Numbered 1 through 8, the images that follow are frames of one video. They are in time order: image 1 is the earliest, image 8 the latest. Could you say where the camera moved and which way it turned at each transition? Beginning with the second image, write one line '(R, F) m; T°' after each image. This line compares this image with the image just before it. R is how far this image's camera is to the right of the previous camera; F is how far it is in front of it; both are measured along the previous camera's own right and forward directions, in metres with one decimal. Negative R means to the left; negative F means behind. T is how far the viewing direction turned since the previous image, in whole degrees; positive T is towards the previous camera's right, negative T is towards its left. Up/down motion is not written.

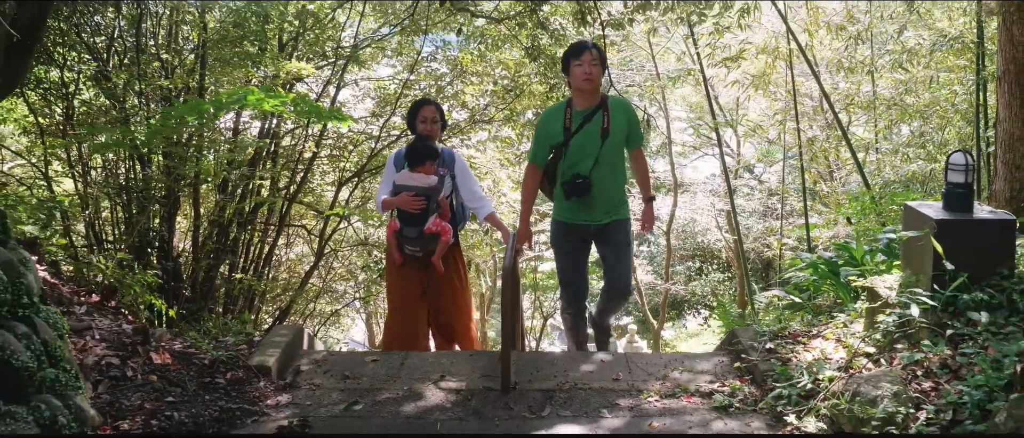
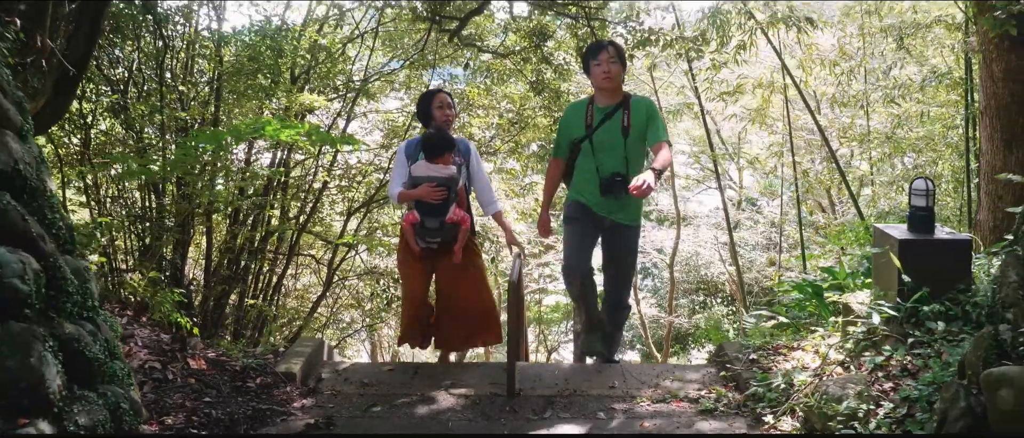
(0.0, -0.3) m; 0°
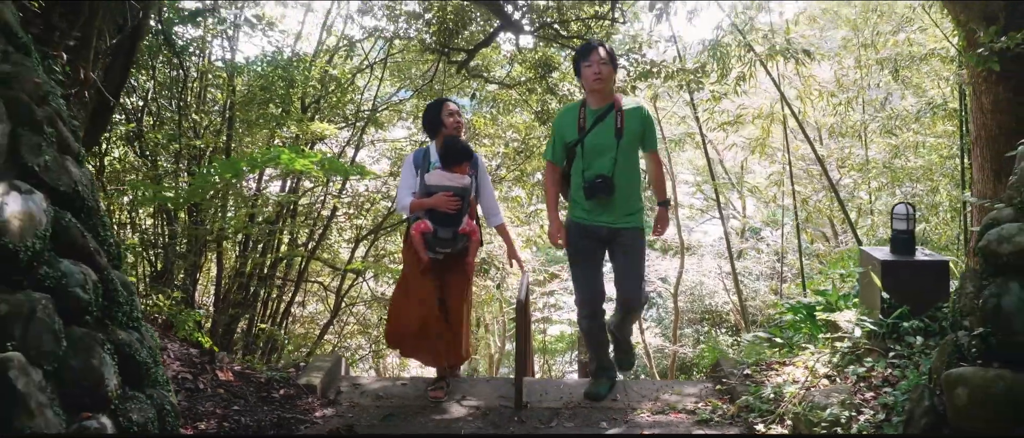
(0.0, -0.2) m; 0°
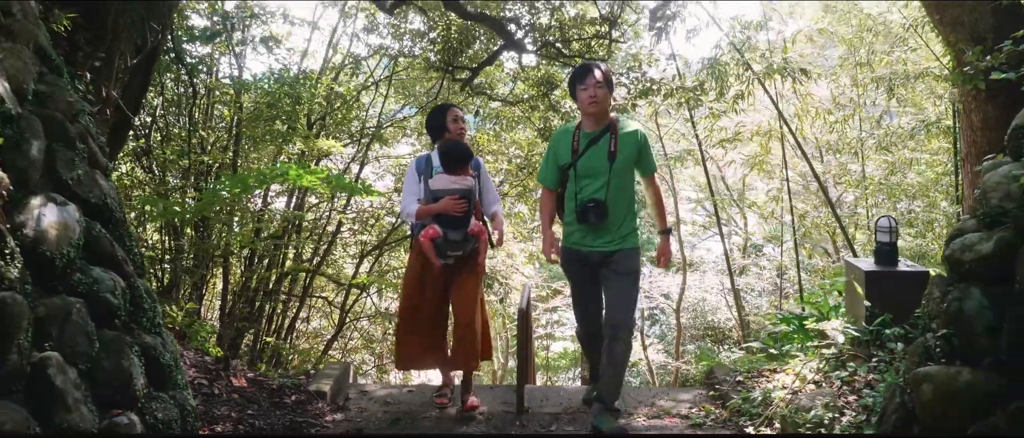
(0.0, -0.2) m; 0°
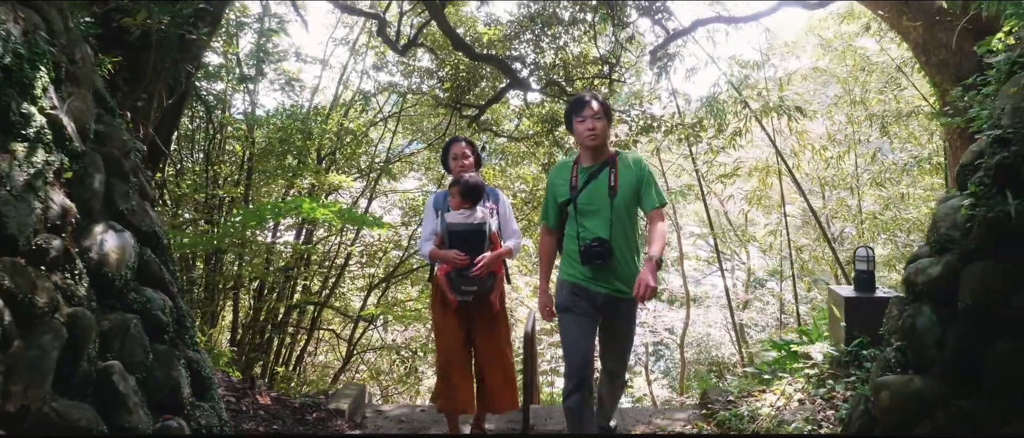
(0.0, -0.3) m; 0°
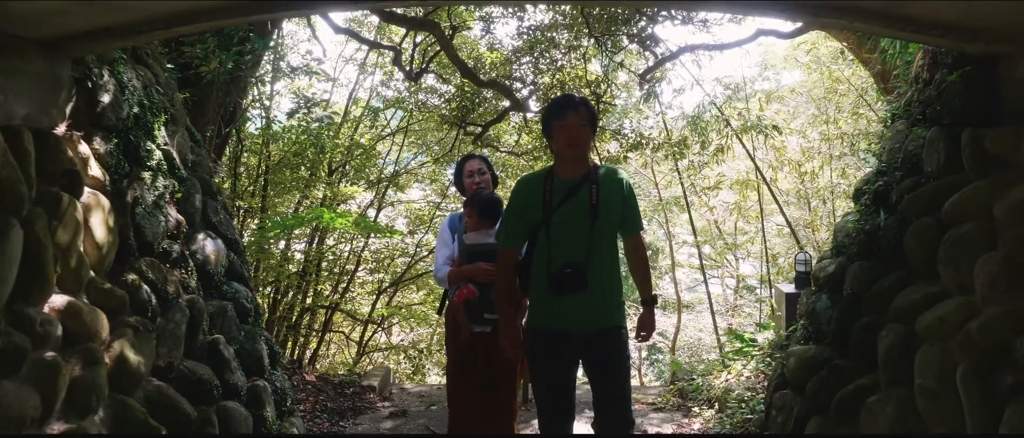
(0.0, -0.8) m; 0°
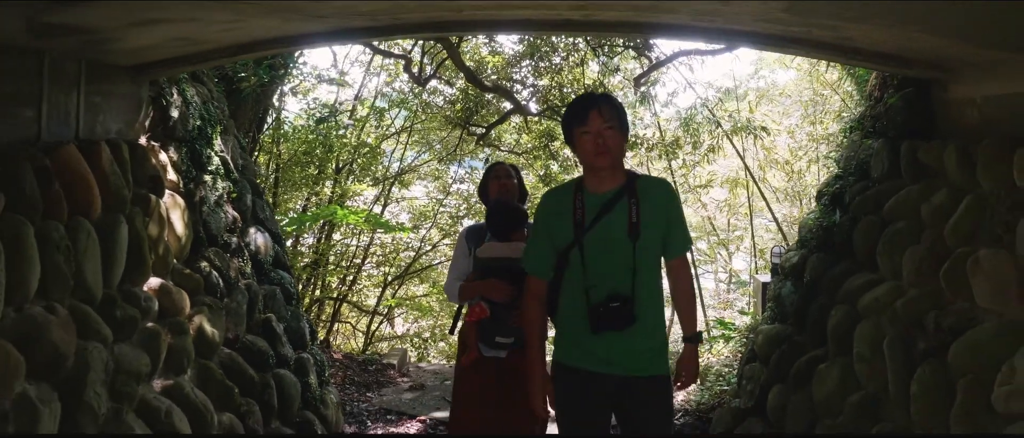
(0.0, -0.5) m; 0°
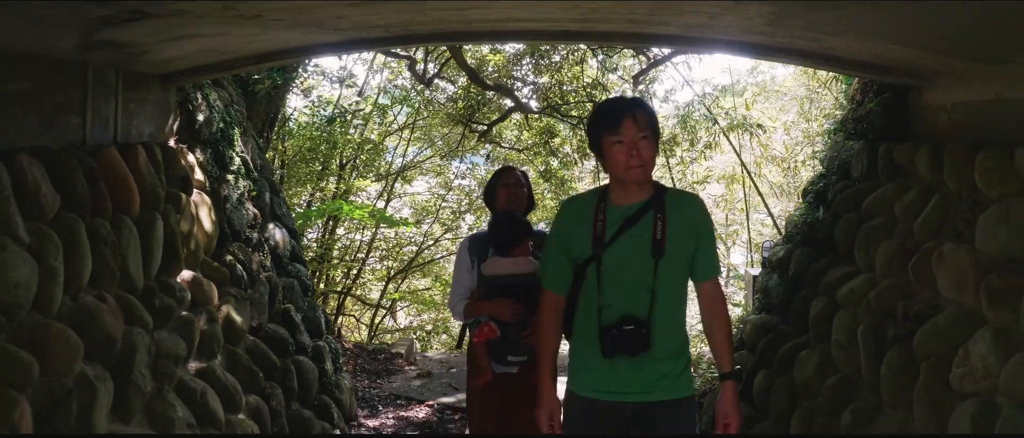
(0.0, -0.3) m; 0°
